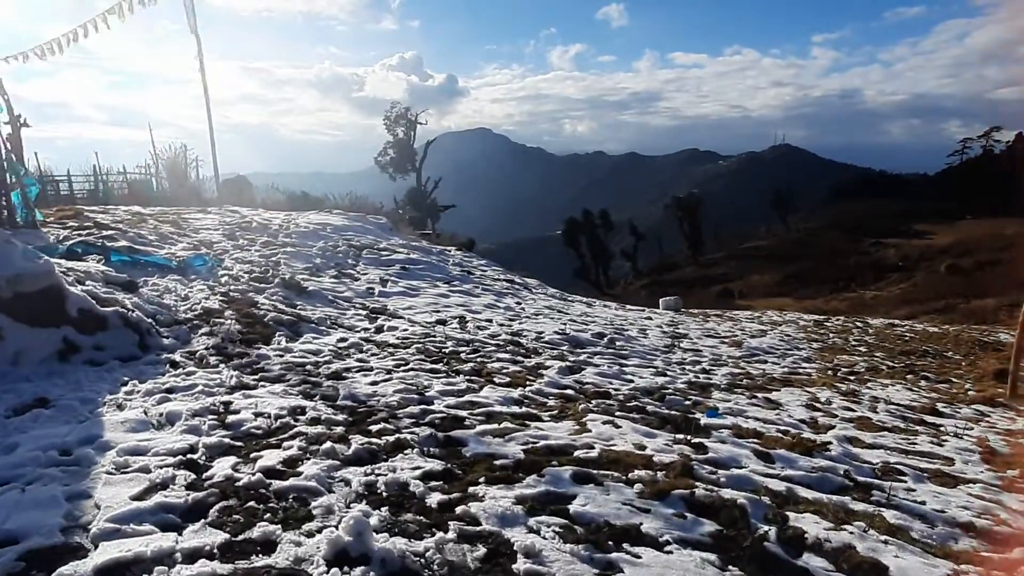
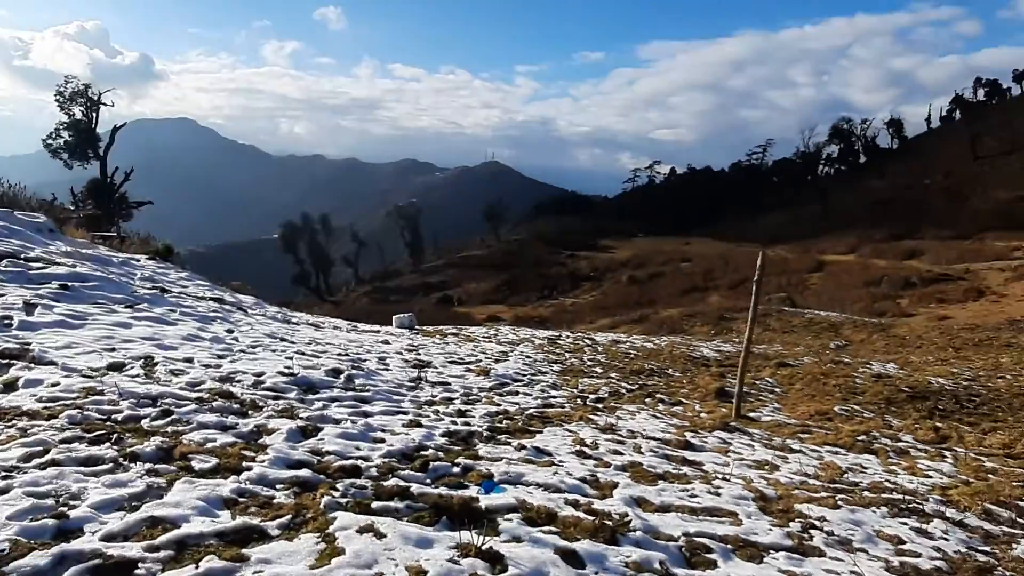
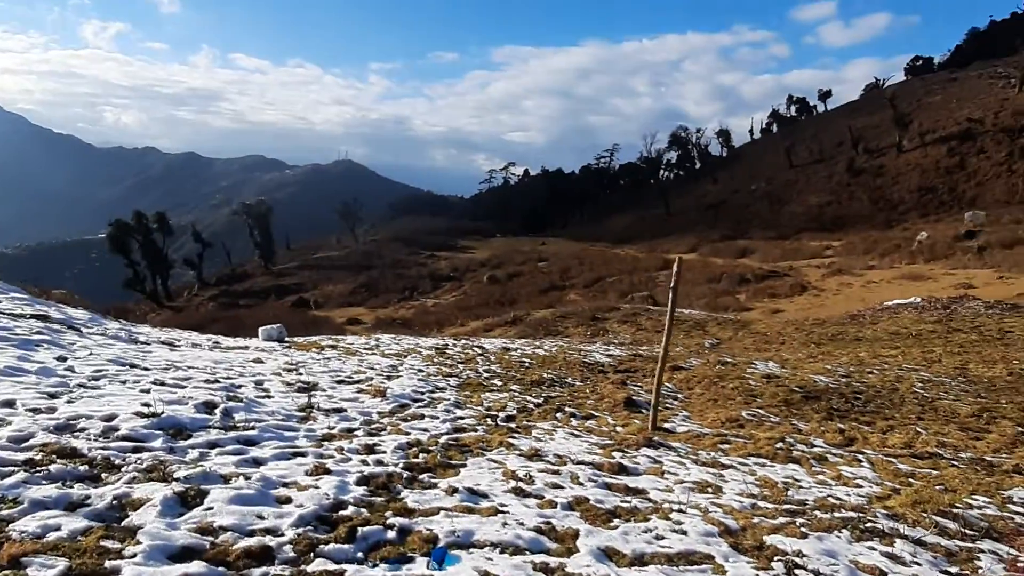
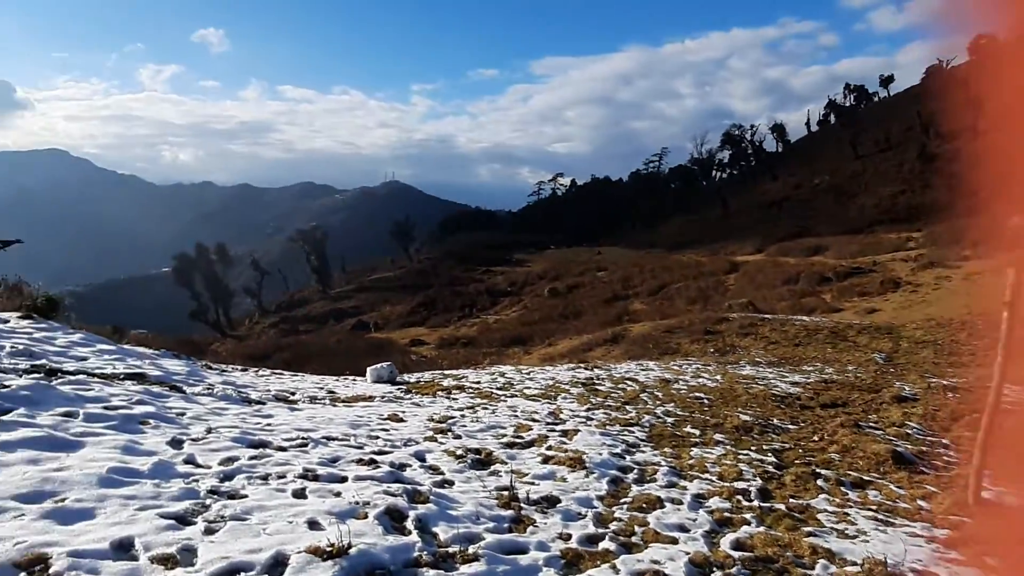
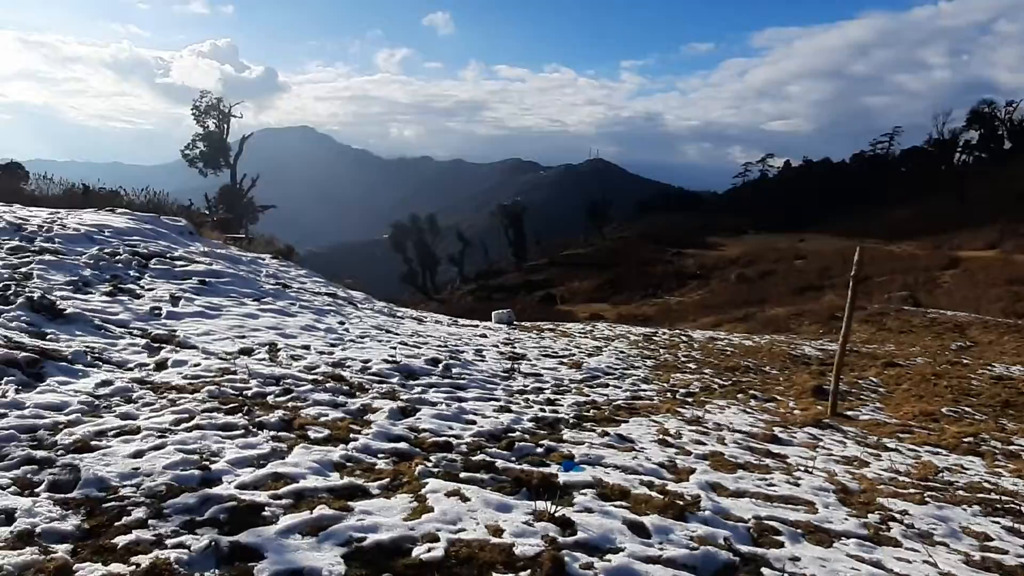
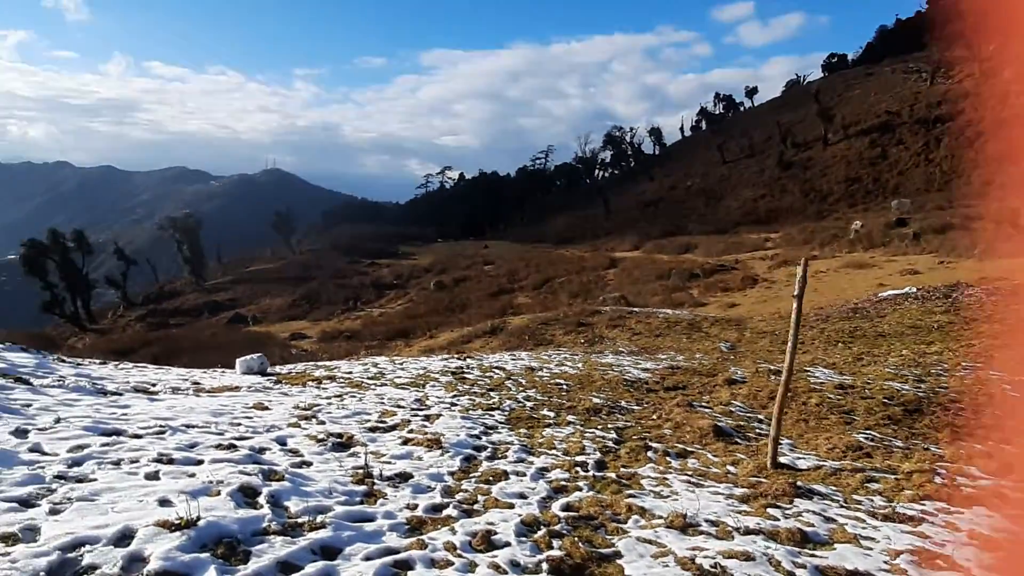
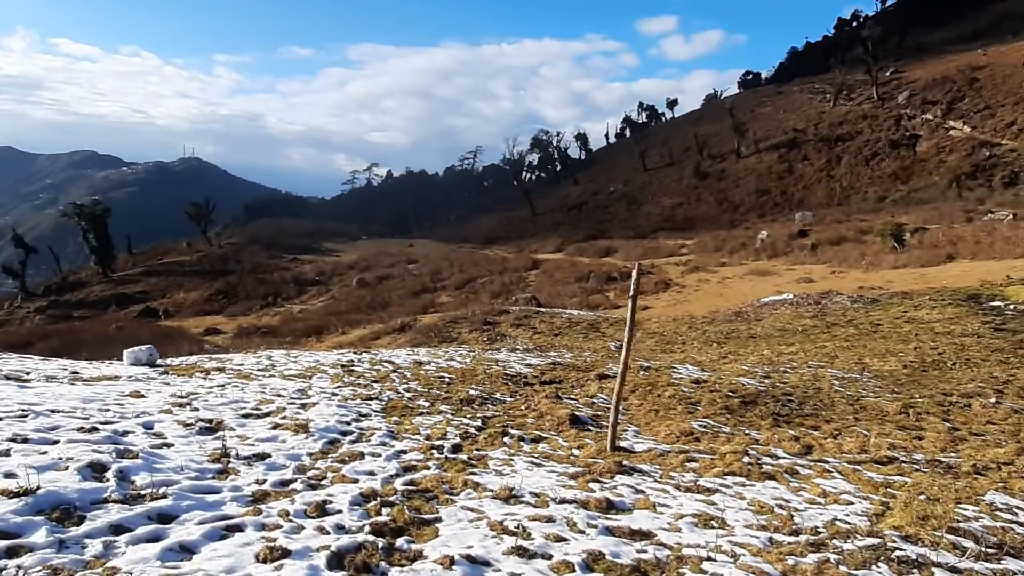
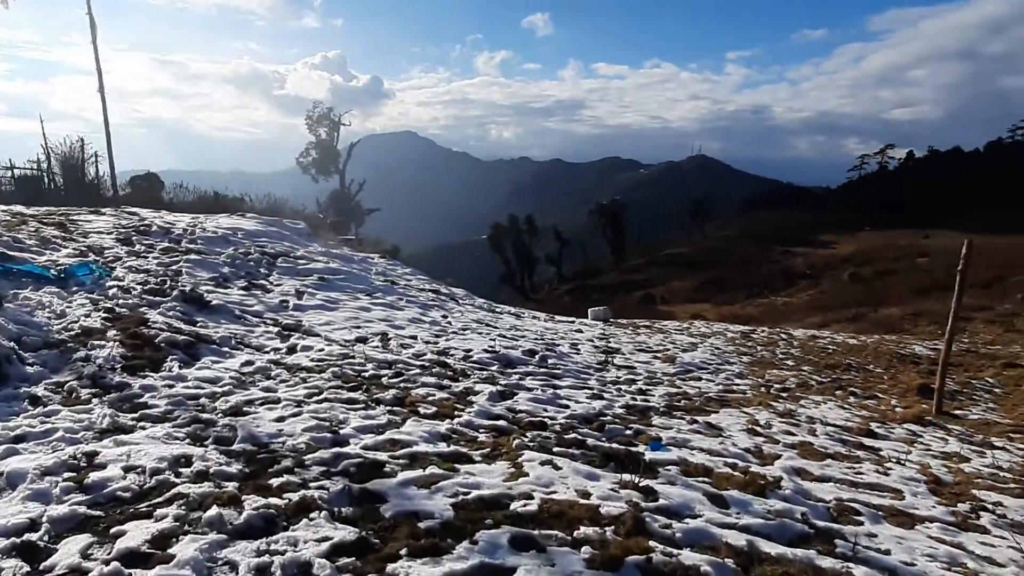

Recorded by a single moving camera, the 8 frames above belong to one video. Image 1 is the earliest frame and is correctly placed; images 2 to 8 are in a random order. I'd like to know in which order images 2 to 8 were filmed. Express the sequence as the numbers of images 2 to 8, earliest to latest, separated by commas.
8, 5, 2, 3, 7, 6, 4
